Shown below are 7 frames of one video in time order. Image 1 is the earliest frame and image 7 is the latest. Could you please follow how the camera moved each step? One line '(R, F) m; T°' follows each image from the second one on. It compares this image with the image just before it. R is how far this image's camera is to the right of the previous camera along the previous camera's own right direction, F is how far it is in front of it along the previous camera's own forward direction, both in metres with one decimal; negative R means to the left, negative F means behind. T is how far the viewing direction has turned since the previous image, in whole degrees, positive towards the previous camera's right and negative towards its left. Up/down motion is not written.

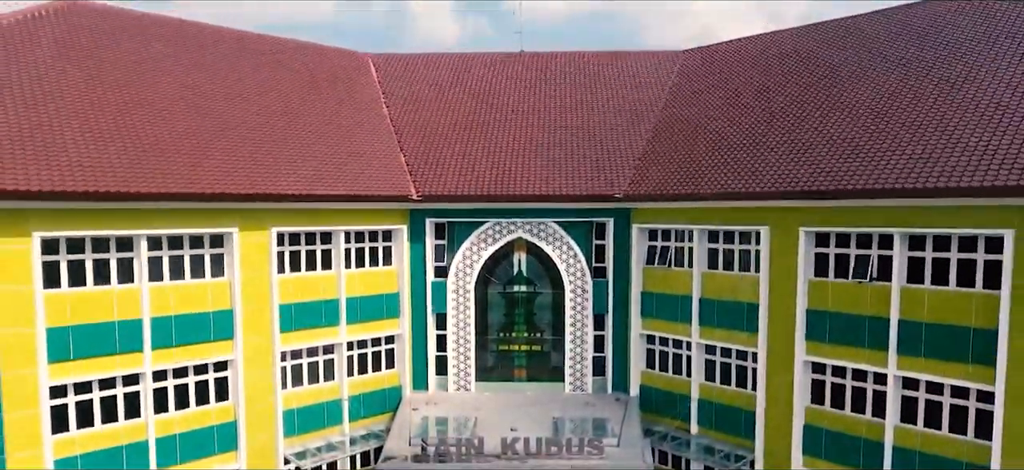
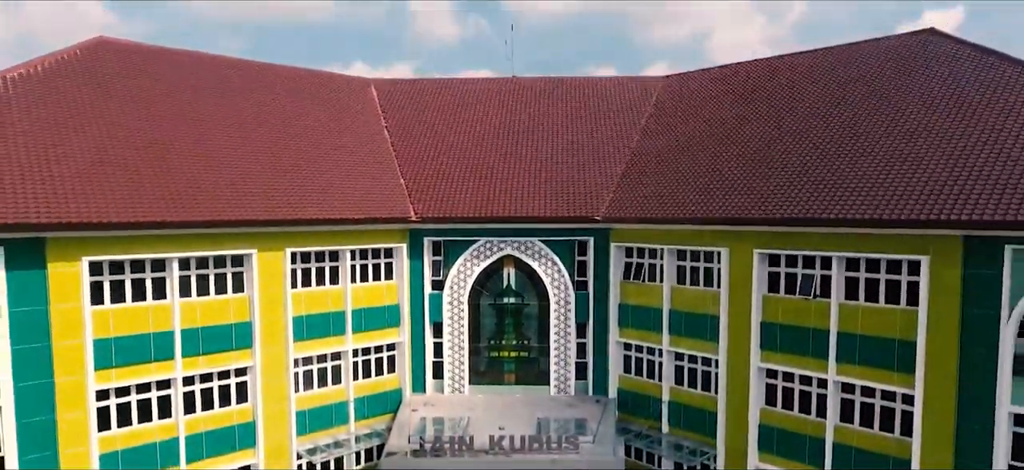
(+0.3, -1.8) m; 0°
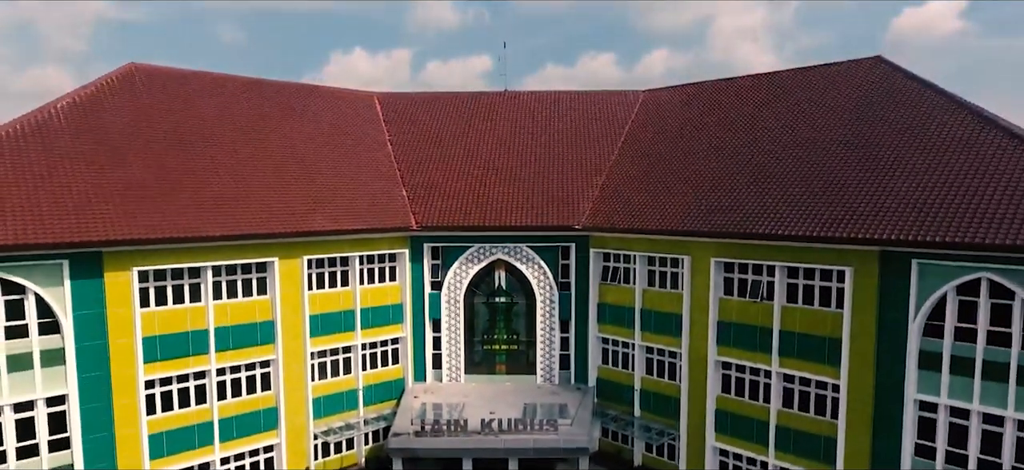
(+0.4, -2.3) m; 0°
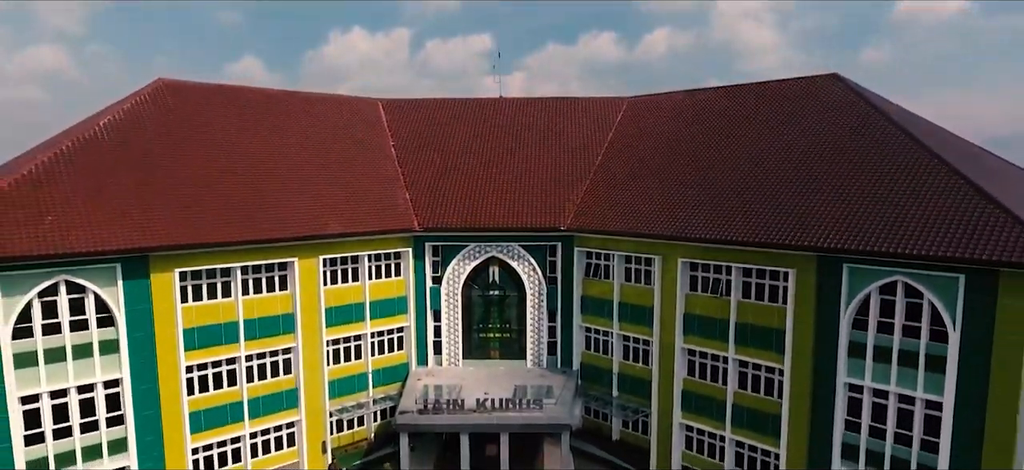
(+0.3, -2.4) m; 0°
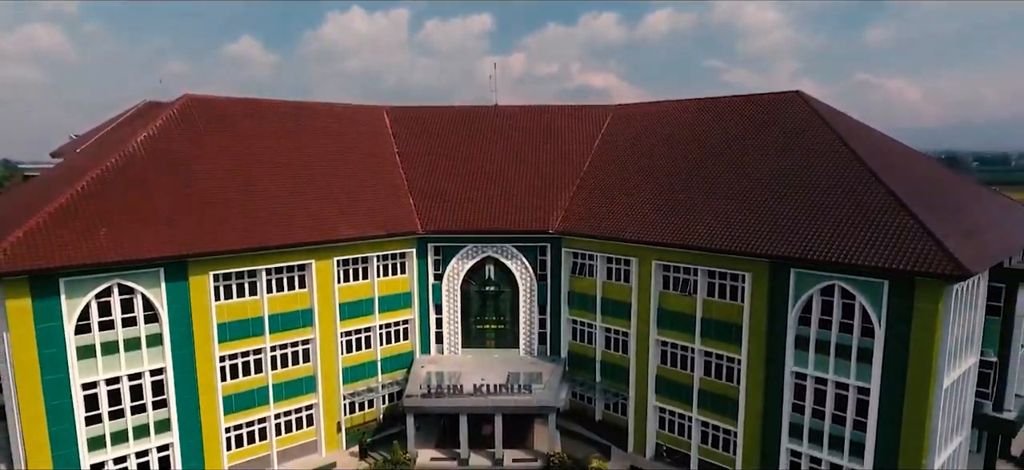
(+0.3, -2.5) m; 0°
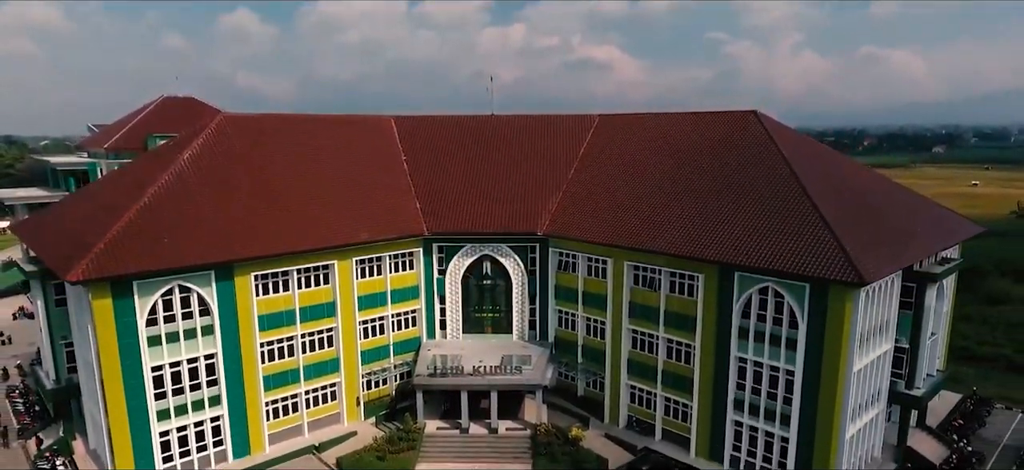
(+0.3, -3.9) m; 0°
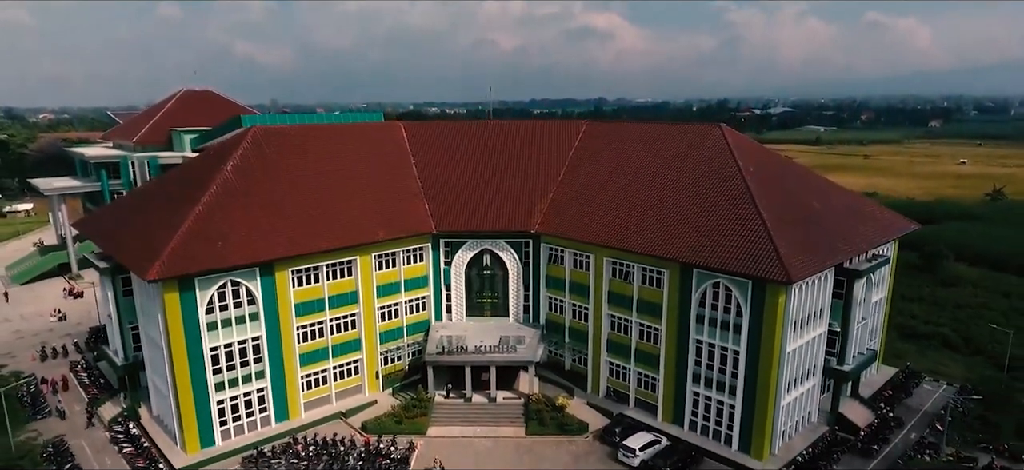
(+0.2, -4.5) m; 0°
